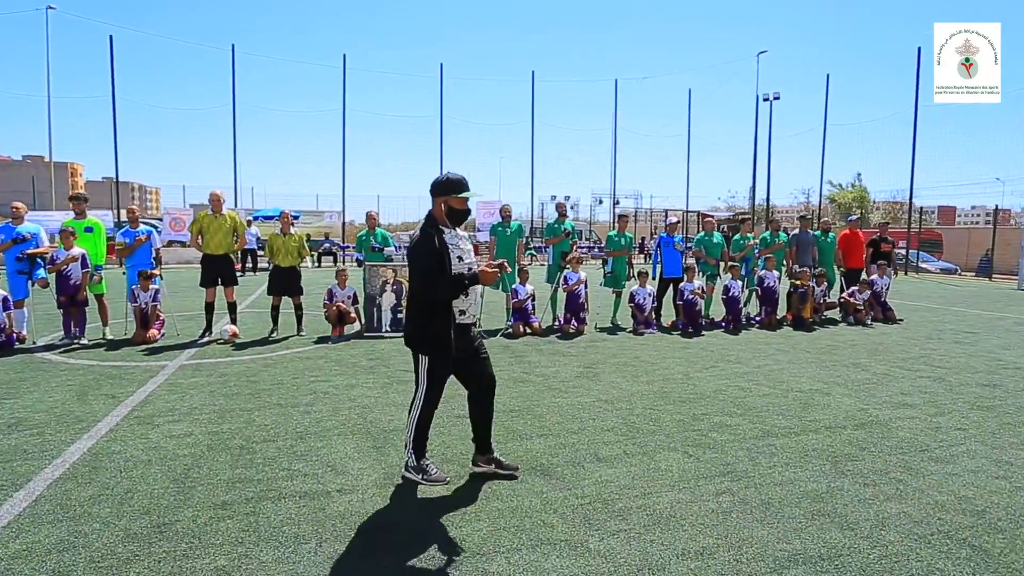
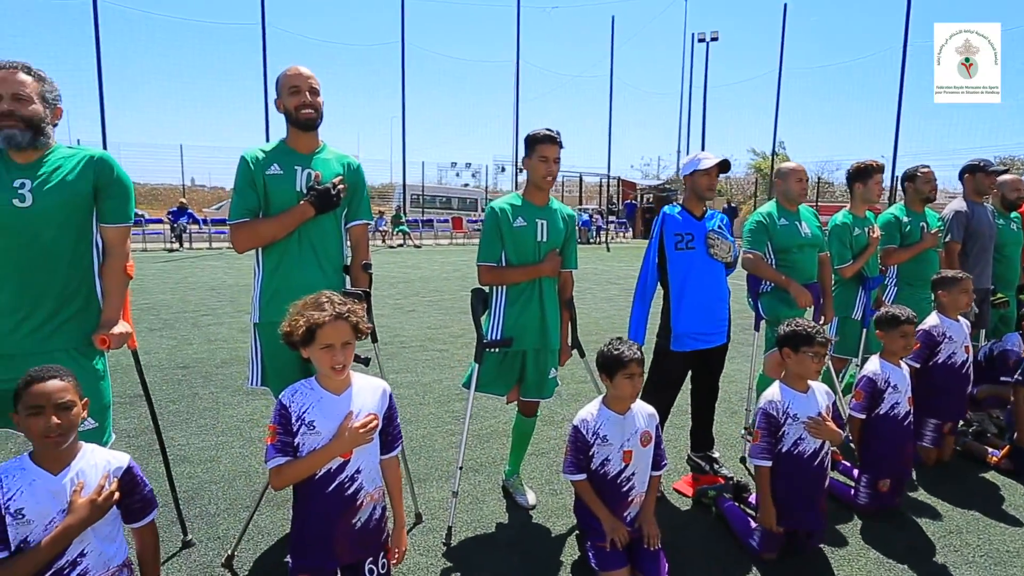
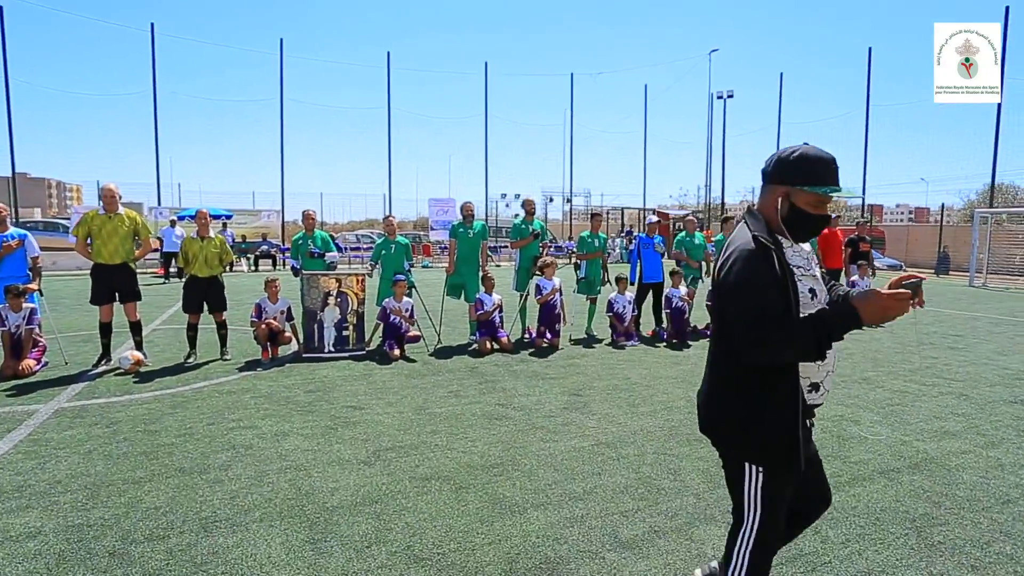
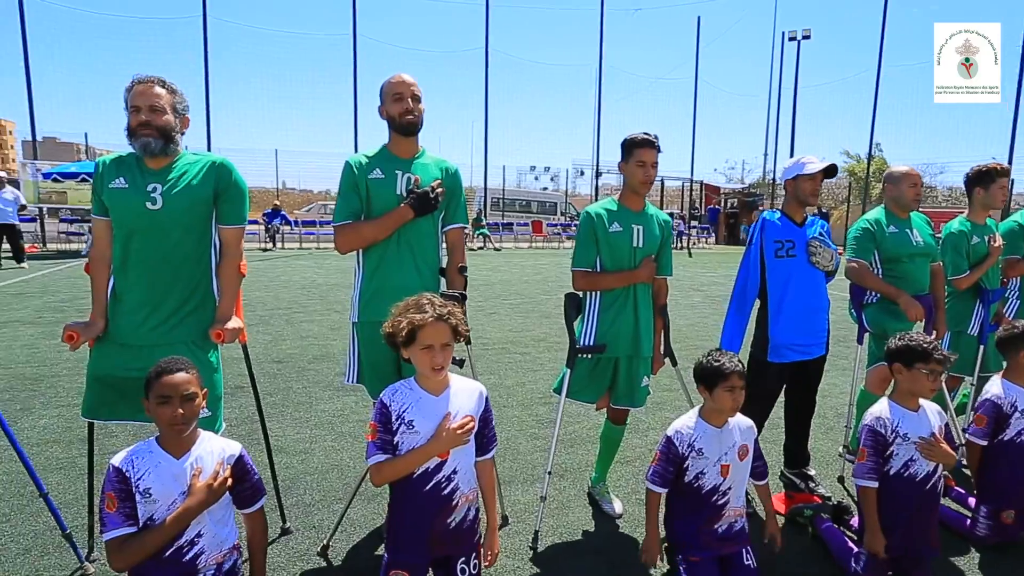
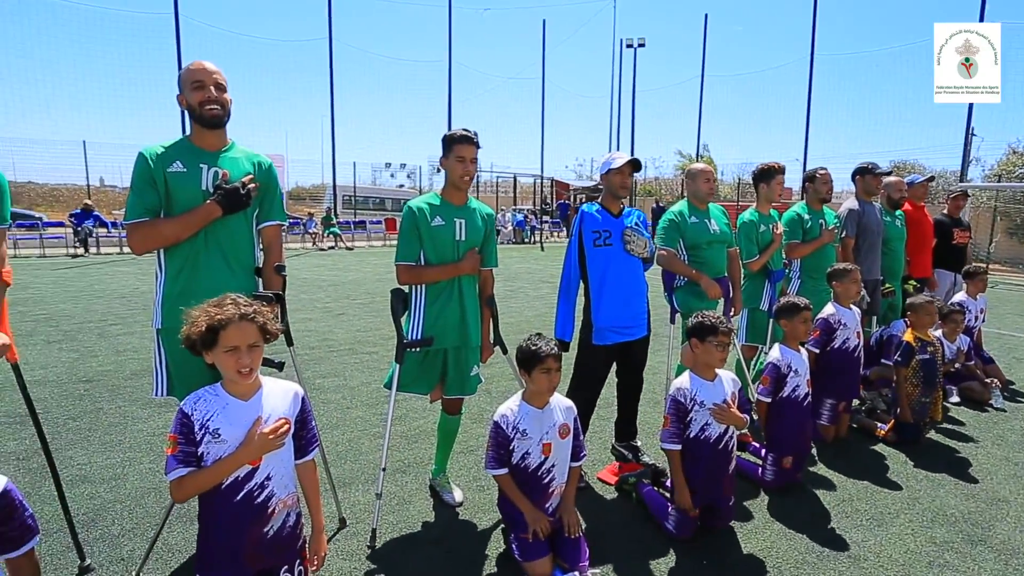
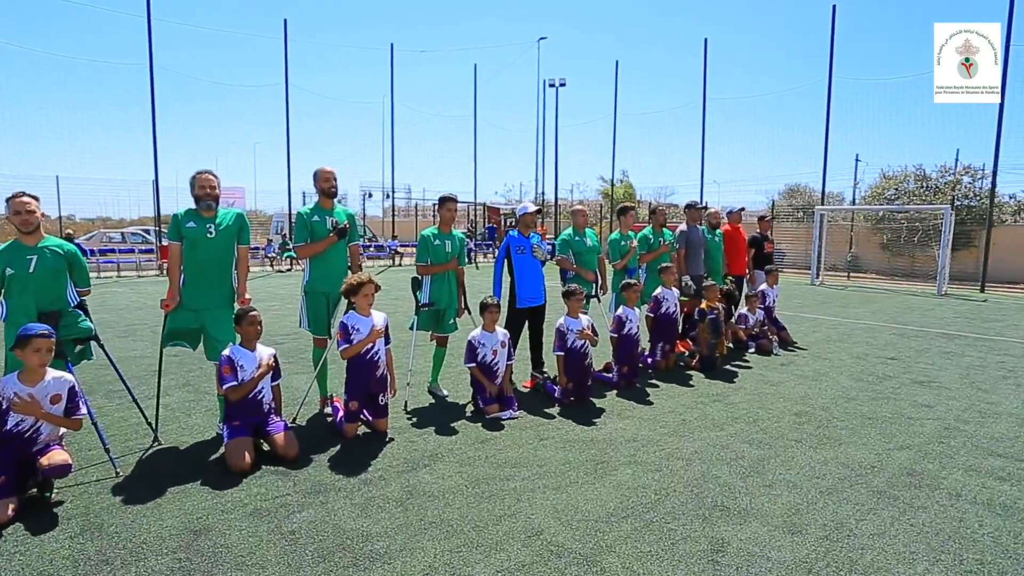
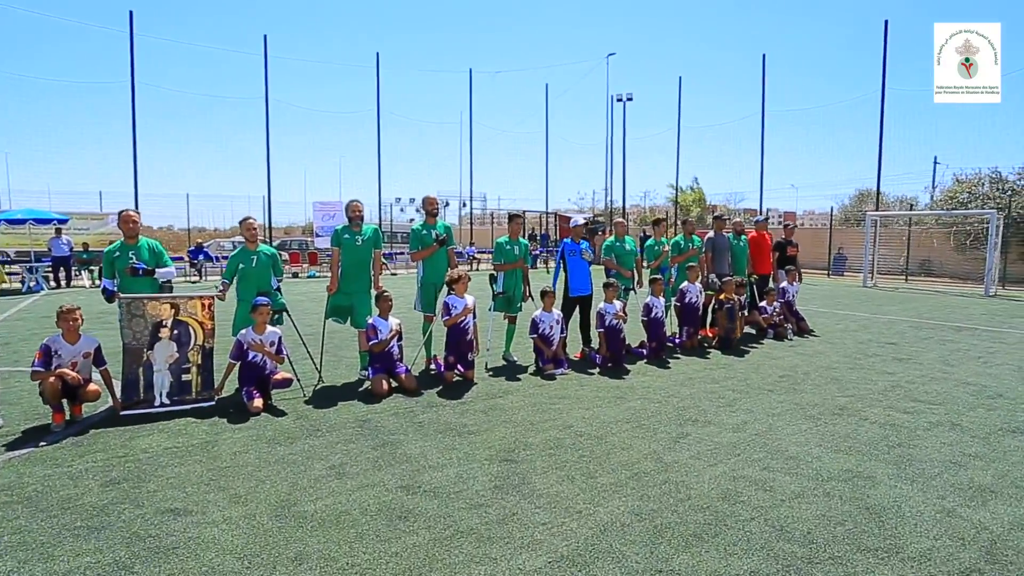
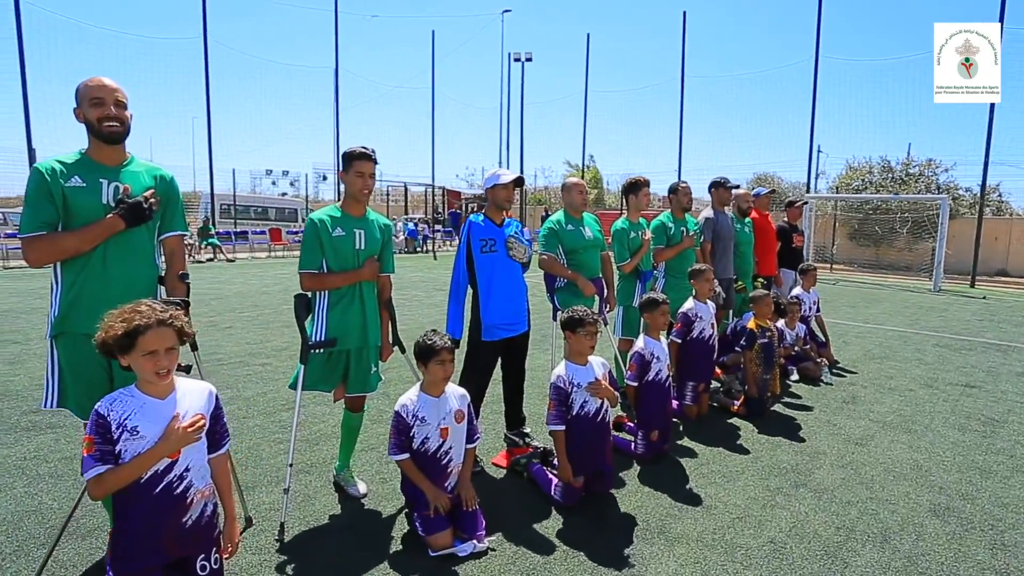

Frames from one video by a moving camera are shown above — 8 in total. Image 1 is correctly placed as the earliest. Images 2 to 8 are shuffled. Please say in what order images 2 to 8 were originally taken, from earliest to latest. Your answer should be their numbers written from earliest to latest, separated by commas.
3, 7, 6, 8, 5, 2, 4
